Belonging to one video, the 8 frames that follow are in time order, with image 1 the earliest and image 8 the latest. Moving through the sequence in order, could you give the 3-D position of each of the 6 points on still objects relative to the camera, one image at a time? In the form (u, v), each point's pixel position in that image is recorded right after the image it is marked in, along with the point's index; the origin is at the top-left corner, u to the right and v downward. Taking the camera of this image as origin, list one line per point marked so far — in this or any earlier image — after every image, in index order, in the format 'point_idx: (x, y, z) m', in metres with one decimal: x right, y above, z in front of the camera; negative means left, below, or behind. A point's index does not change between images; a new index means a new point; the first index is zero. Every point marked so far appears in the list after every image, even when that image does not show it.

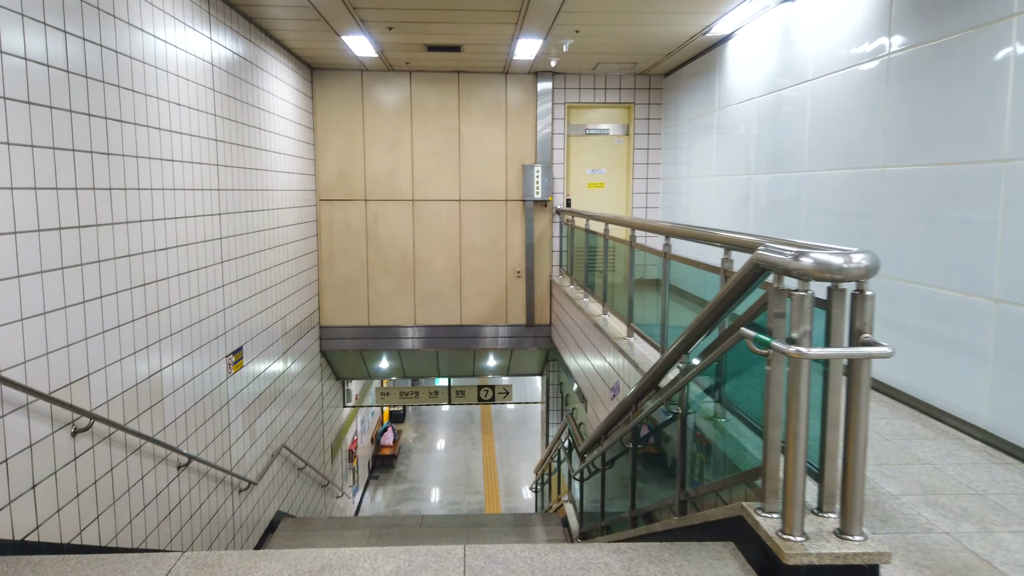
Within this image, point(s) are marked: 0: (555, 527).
0: (+0.3, -1.8, +5.8) m
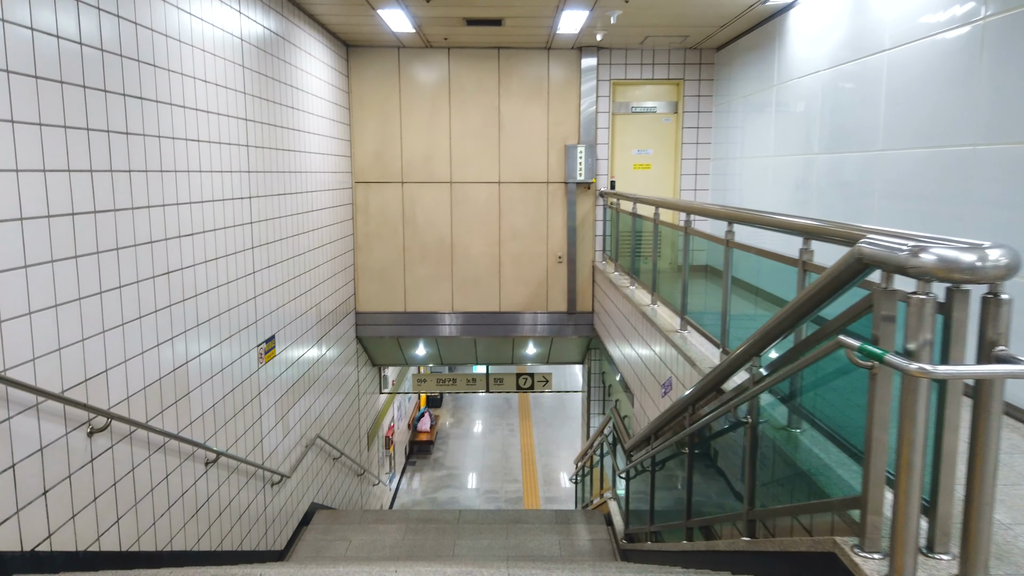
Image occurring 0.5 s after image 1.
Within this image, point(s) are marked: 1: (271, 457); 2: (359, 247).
0: (+0.6, -1.7, +5.5) m
1: (-1.5, -1.1, +4.8) m
2: (-1.5, +0.4, +7.5) m
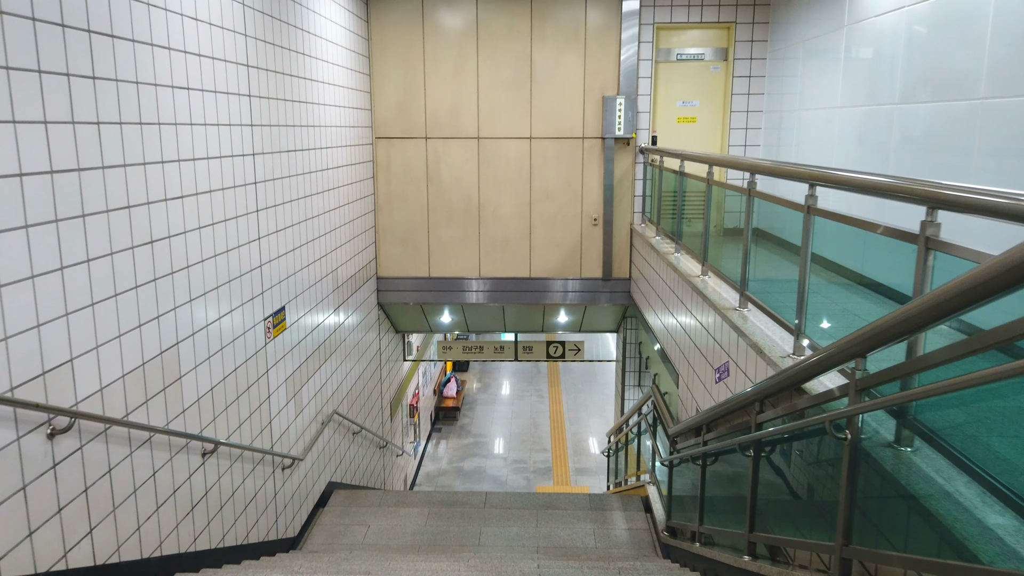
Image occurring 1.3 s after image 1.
0: (+0.8, -1.5, +5.1) m
1: (-1.4, -0.9, +4.4) m
2: (-1.2, +0.8, +7.0) m
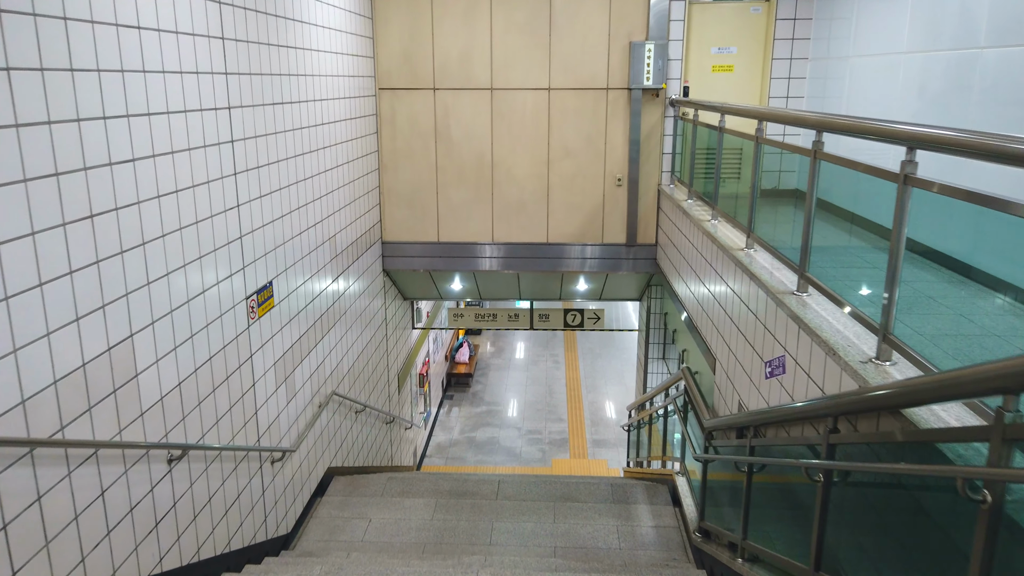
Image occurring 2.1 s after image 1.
0: (+0.9, -1.3, +4.6) m
1: (-1.3, -0.7, +4.0) m
2: (-1.1, +1.0, +6.4) m
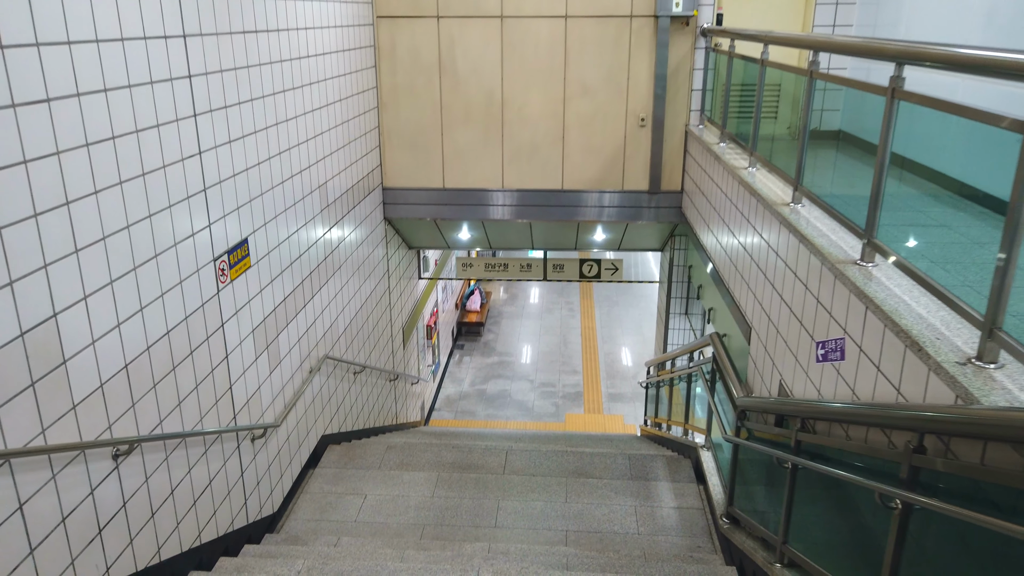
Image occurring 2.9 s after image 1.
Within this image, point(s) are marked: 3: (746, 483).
0: (+1.0, -1.1, +4.2) m
1: (-1.2, -0.5, +3.6) m
2: (-1.0, +1.4, +5.9) m
3: (+1.1, -0.9, +3.5) m
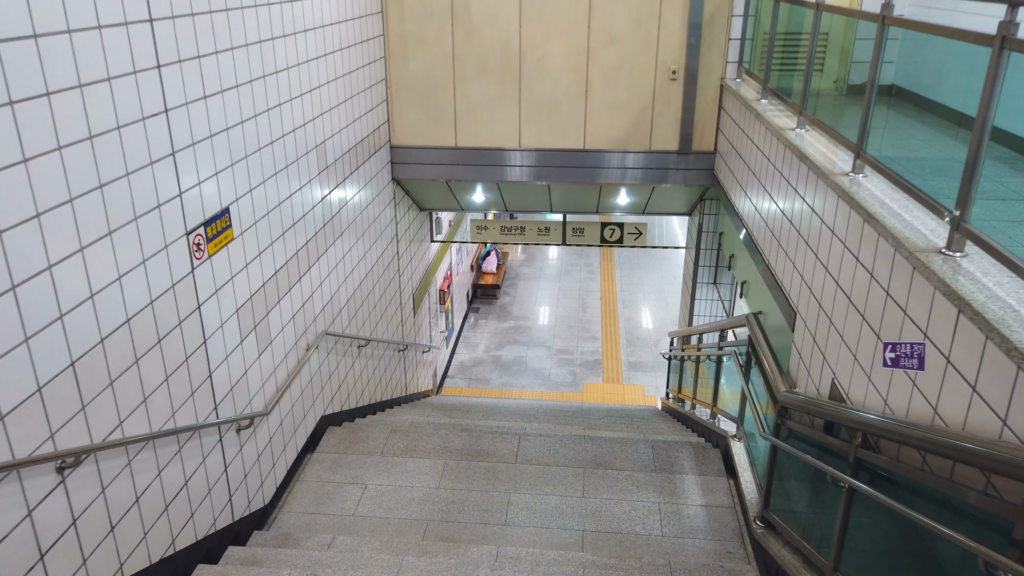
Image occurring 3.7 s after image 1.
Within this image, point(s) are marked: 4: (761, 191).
0: (+1.0, -1.0, +3.9) m
1: (-1.2, -0.4, +3.2) m
2: (-0.9, +1.7, +5.4) m
3: (+1.1, -0.8, +3.1) m
4: (+1.4, +0.5, +4.1) m
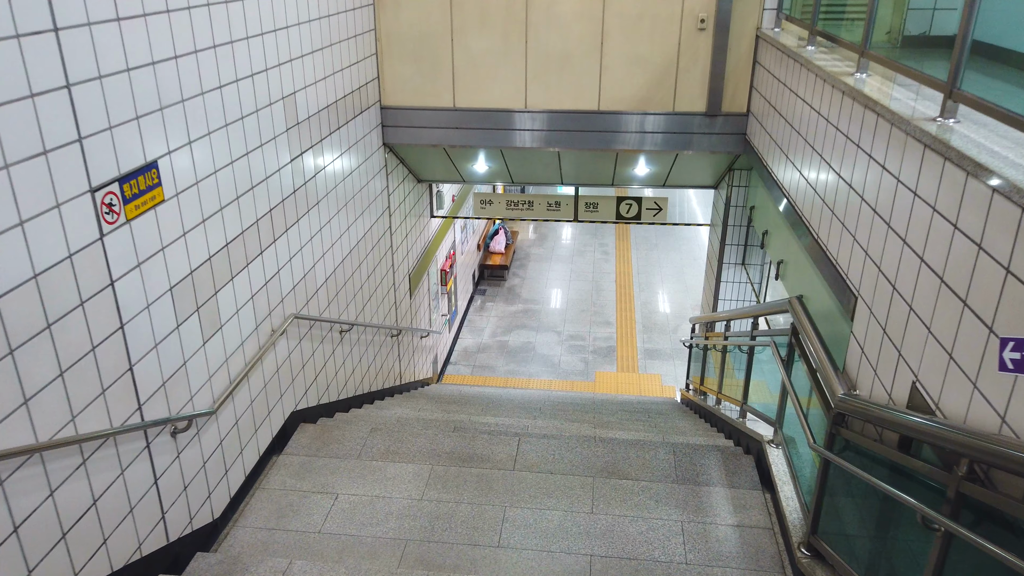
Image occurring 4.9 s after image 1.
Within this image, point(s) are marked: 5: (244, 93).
0: (+1.0, -0.9, +3.3) m
1: (-1.2, -0.3, +2.7) m
2: (-0.8, +1.8, +4.8) m
3: (+1.1, -0.8, +2.5) m
4: (+1.4, +0.6, +3.5) m
5: (-1.1, +0.8, +3.2) m
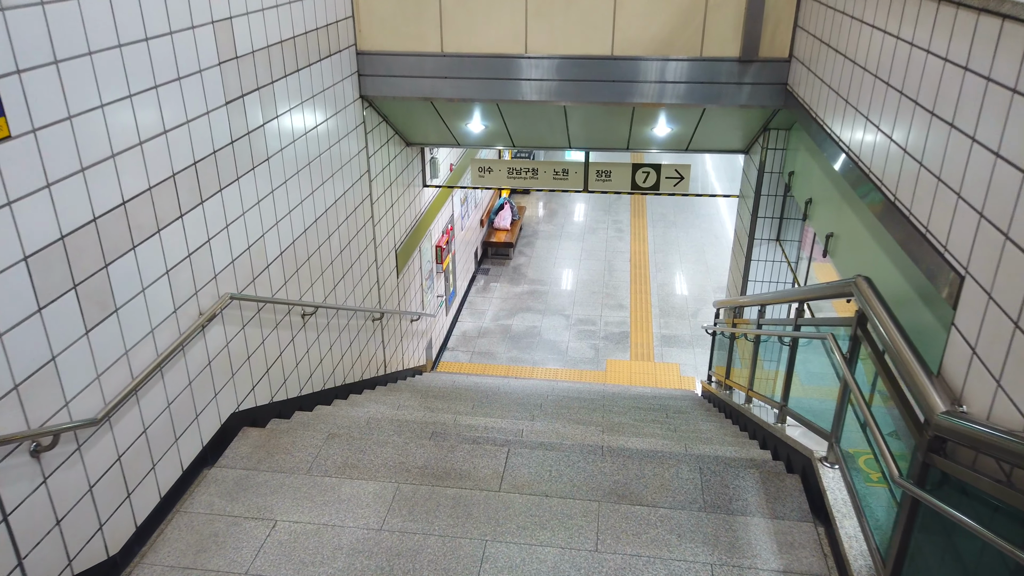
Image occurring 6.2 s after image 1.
0: (+1.0, -0.8, +2.6) m
1: (-1.3, -0.3, +2.0) m
2: (-0.8, +2.0, +4.1) m
3: (+1.0, -0.7, +1.8) m
4: (+1.3, +0.7, +2.8) m
5: (-1.2, +0.9, +2.5) m
